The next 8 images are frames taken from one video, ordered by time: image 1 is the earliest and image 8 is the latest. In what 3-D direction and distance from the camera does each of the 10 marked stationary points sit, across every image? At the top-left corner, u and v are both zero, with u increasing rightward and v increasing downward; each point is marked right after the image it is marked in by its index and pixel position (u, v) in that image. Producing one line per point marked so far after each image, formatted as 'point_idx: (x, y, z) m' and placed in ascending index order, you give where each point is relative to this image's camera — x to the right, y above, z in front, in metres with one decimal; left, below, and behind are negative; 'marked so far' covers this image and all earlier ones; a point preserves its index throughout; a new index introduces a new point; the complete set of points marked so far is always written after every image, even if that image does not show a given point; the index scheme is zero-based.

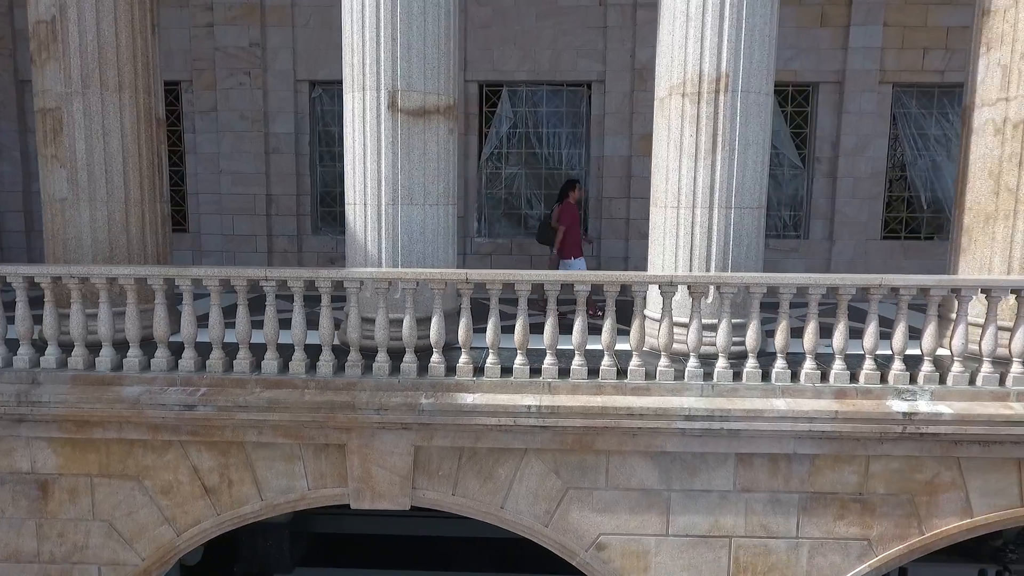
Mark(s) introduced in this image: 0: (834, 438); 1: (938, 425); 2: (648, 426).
0: (+2.4, -1.1, +4.7) m
1: (+3.1, -1.0, +4.6) m
2: (+1.0, -1.0, +4.7) m
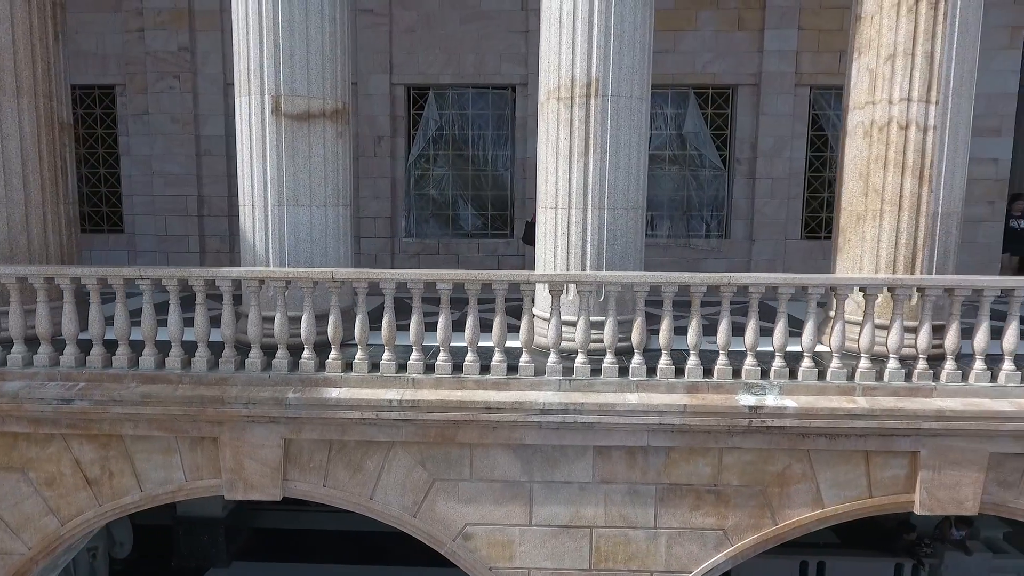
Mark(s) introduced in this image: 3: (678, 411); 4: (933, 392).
0: (+1.3, -1.1, +4.9) m
1: (+2.1, -1.0, +4.8) m
2: (0.0, -1.0, +4.8) m
3: (+1.3, -0.9, +4.8) m
4: (+3.3, -0.8, +4.8) m
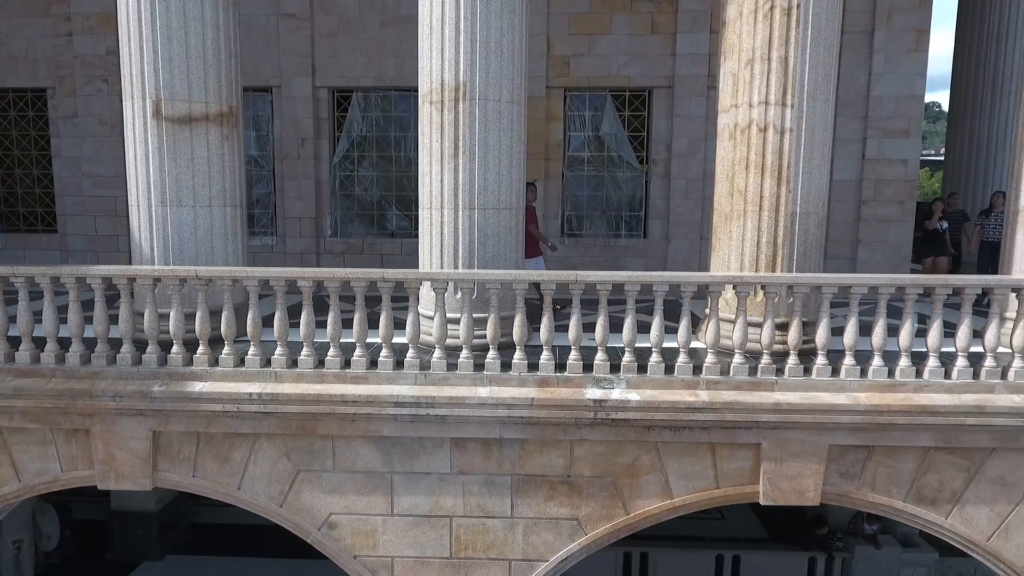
0: (+0.2, -1.1, +5.0) m
1: (+0.9, -1.0, +4.9) m
2: (-1.2, -1.0, +5.0) m
3: (+0.1, -0.9, +5.0) m
4: (+2.1, -0.8, +5.0) m
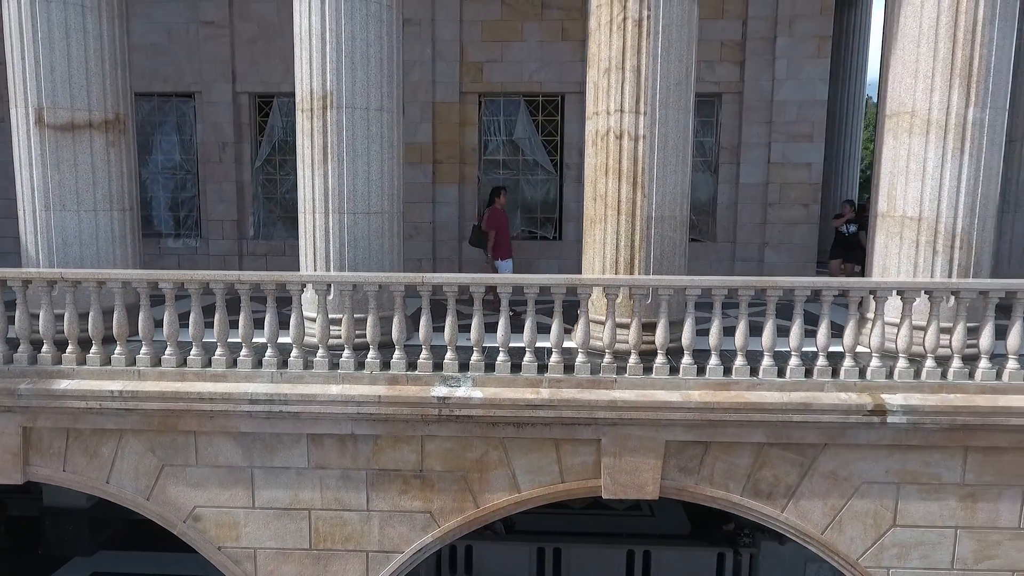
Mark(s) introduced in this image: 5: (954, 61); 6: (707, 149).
0: (-1.1, -1.1, +5.2) m
1: (-0.4, -1.0, +5.1) m
2: (-2.5, -1.0, +5.2) m
3: (-1.1, -0.9, +5.2) m
4: (+0.8, -0.8, +5.2) m
5: (+3.9, +2.0, +5.6) m
6: (+2.8, +2.0, +9.1) m
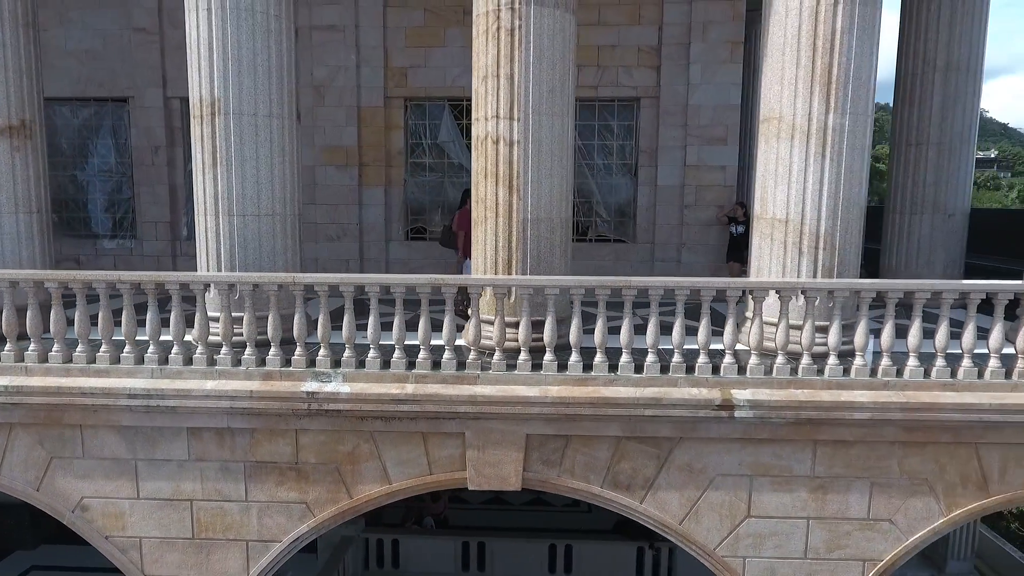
0: (-2.2, -1.1, +5.5) m
1: (-1.5, -1.0, +5.4) m
2: (-3.6, -1.0, +5.5) m
3: (-2.3, -0.9, +5.4) m
4: (-0.3, -0.8, +5.4) m
5: (+2.8, +2.0, +5.8) m
6: (+1.7, +2.0, +9.3) m
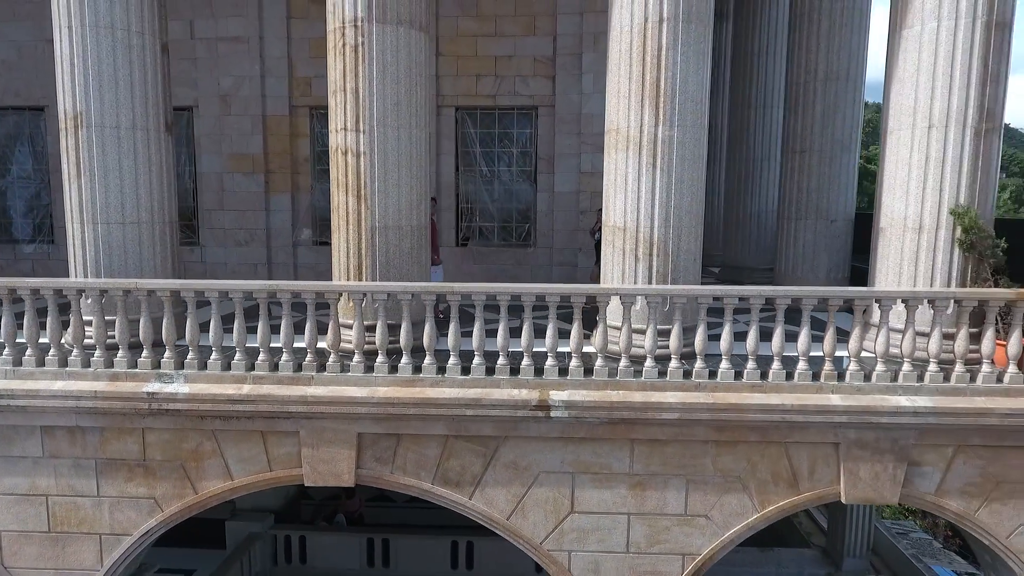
0: (-3.7, -1.2, +5.7) m
1: (-3.0, -1.0, +5.6) m
2: (-5.1, -1.1, +5.7) m
3: (-3.8, -1.0, +5.7) m
4: (-1.8, -0.8, +5.7) m
5: (+1.3, +2.0, +6.0) m
6: (+0.2, +2.0, +9.6) m
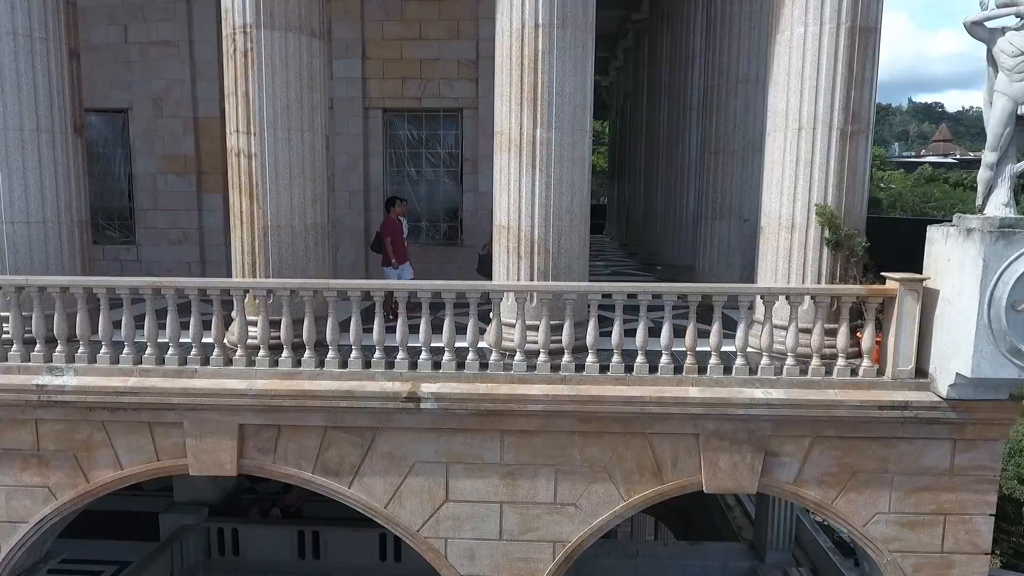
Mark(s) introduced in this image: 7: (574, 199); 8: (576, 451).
0: (-4.9, -1.1, +6.0) m
1: (-4.2, -1.0, +5.8) m
2: (-6.3, -1.0, +6.0) m
3: (-5.0, -0.9, +5.9) m
4: (-3.0, -0.8, +5.9) m
5: (+0.1, +2.0, +6.2) m
6: (-0.9, +2.0, +9.8) m
7: (+0.6, +0.9, +6.4) m
8: (+0.6, -1.5, +5.8) m
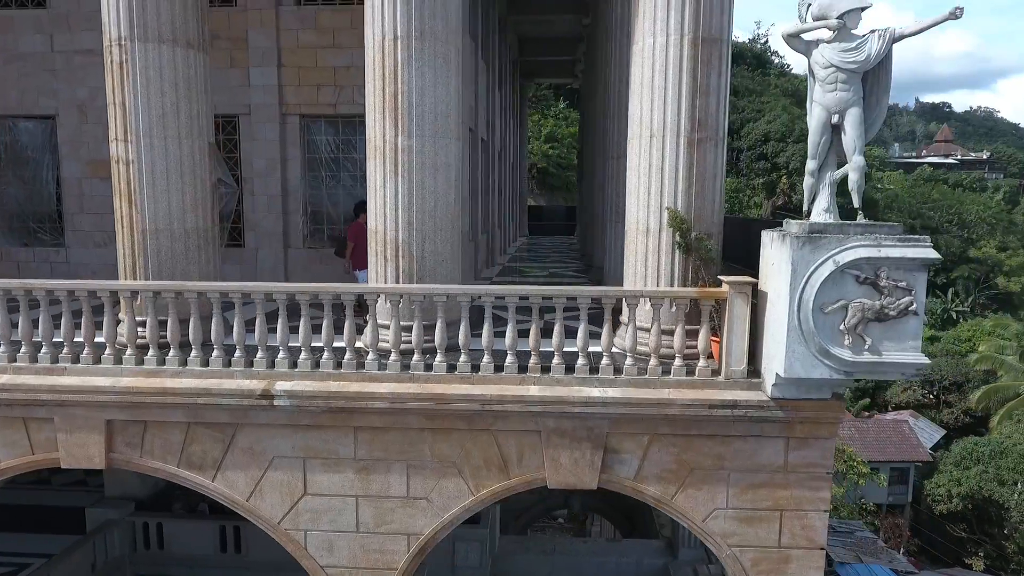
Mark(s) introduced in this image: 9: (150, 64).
0: (-6.3, -1.1, +6.3) m
1: (-5.6, -1.0, +6.1) m
2: (-7.7, -1.0, +6.3) m
3: (-6.4, -1.0, +6.2) m
4: (-4.4, -0.8, +6.1) m
5: (-1.3, +2.0, +6.5) m
6: (-2.3, +2.0, +10.0) m
7: (-0.8, +0.9, +6.6) m
8: (-0.8, -1.5, +6.0) m
9: (-3.8, +2.3, +6.5) m
